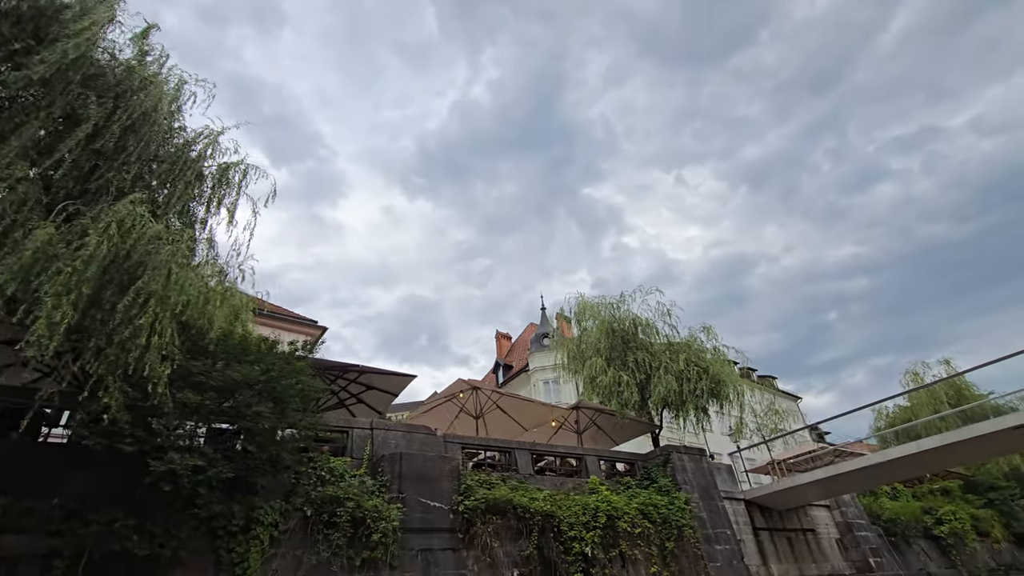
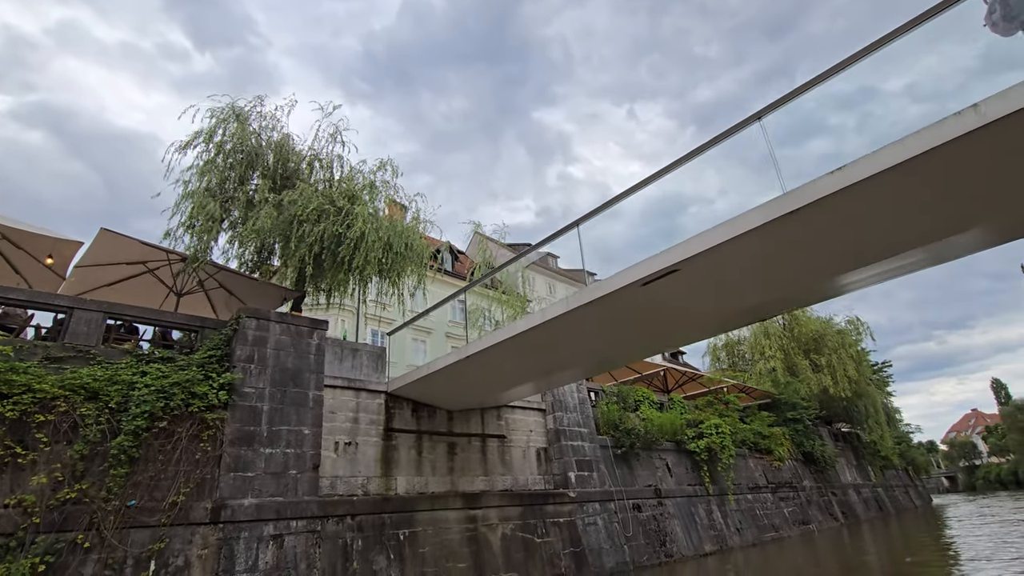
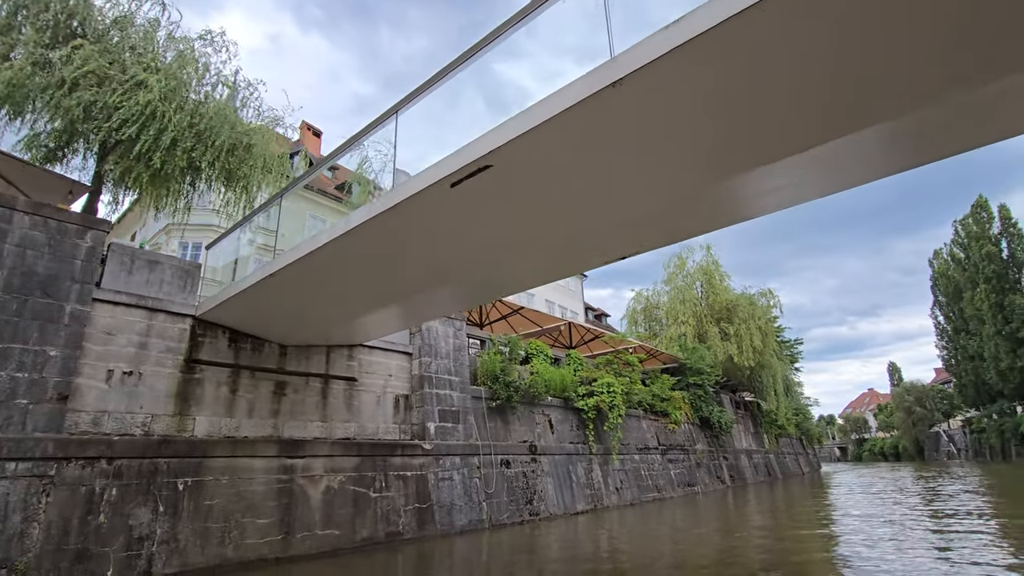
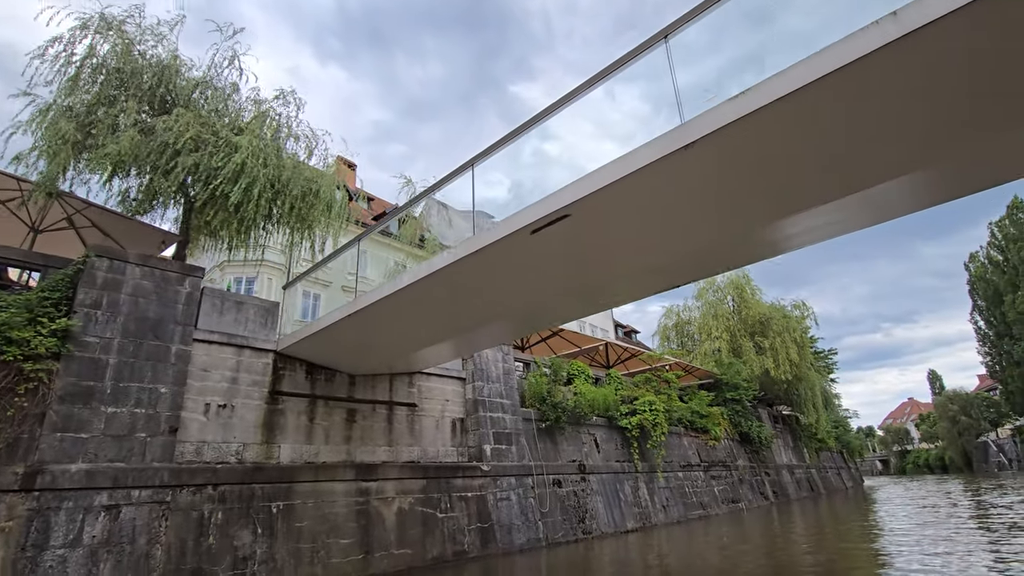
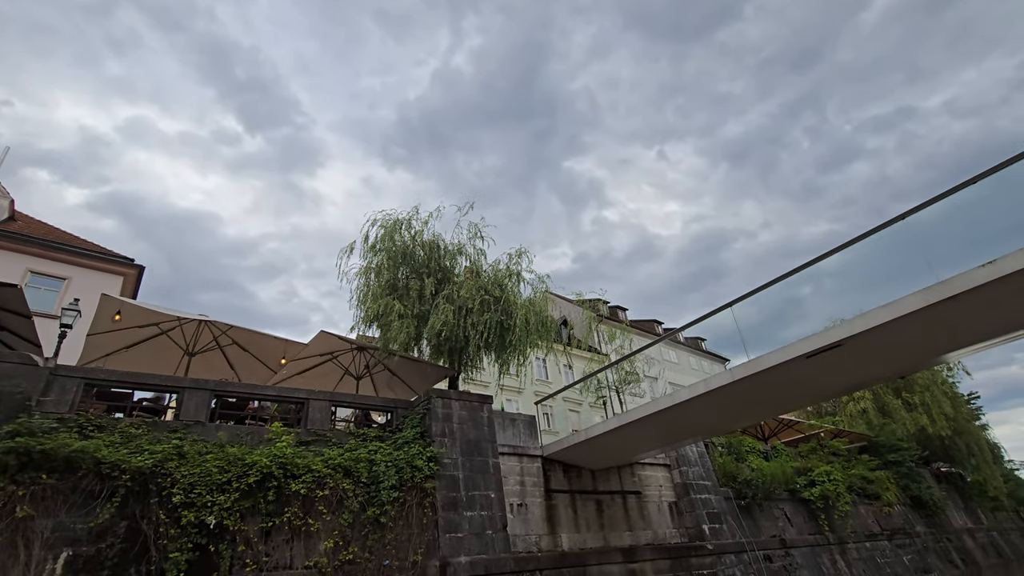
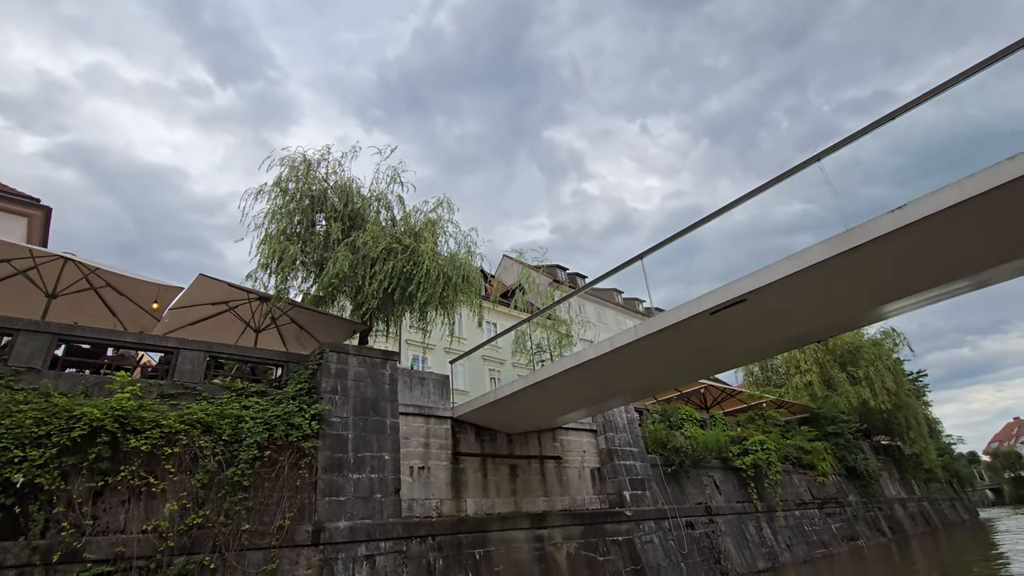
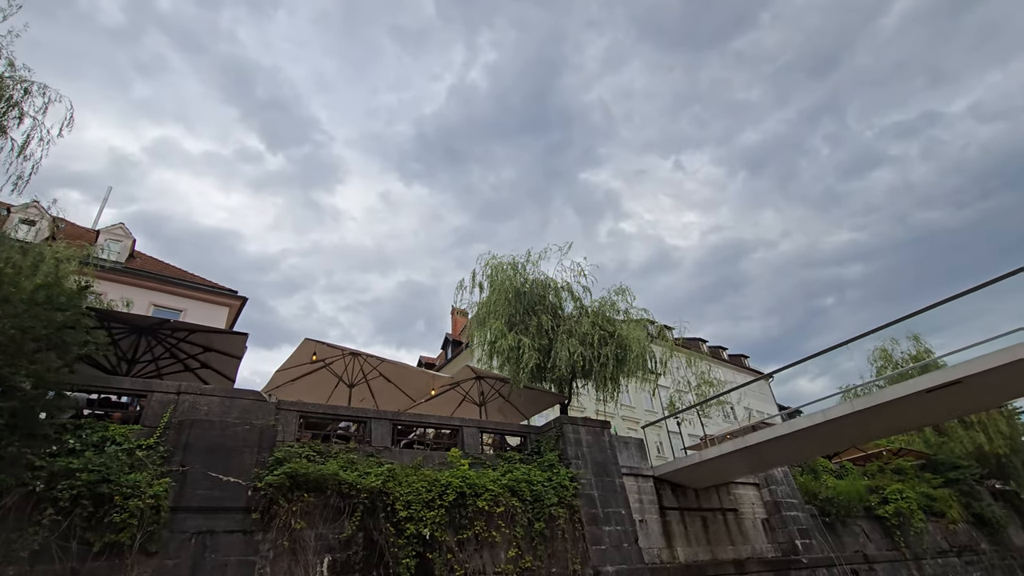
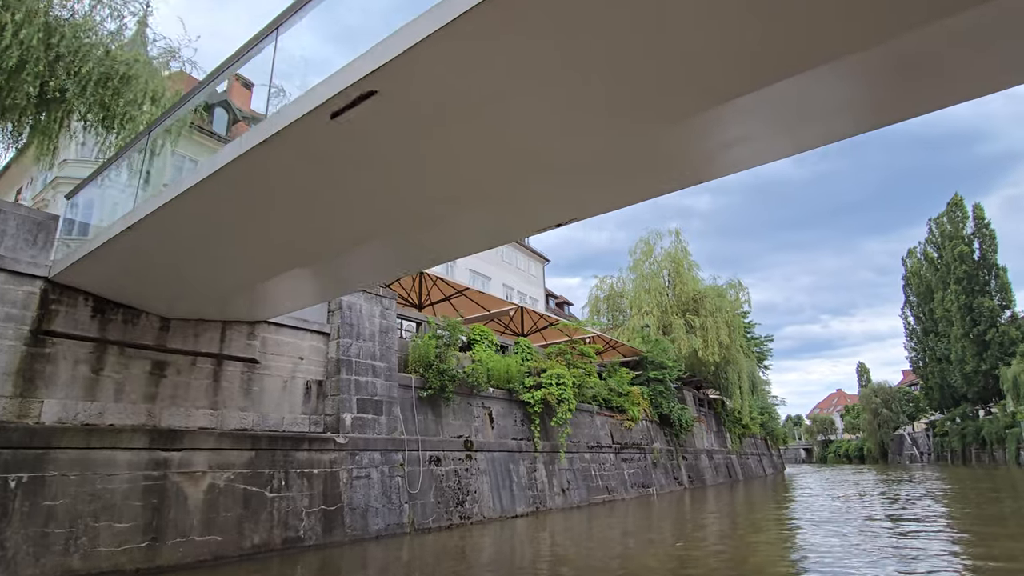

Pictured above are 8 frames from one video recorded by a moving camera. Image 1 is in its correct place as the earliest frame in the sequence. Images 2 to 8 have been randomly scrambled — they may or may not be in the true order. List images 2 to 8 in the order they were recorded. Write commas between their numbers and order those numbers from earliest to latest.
7, 5, 6, 2, 4, 3, 8
